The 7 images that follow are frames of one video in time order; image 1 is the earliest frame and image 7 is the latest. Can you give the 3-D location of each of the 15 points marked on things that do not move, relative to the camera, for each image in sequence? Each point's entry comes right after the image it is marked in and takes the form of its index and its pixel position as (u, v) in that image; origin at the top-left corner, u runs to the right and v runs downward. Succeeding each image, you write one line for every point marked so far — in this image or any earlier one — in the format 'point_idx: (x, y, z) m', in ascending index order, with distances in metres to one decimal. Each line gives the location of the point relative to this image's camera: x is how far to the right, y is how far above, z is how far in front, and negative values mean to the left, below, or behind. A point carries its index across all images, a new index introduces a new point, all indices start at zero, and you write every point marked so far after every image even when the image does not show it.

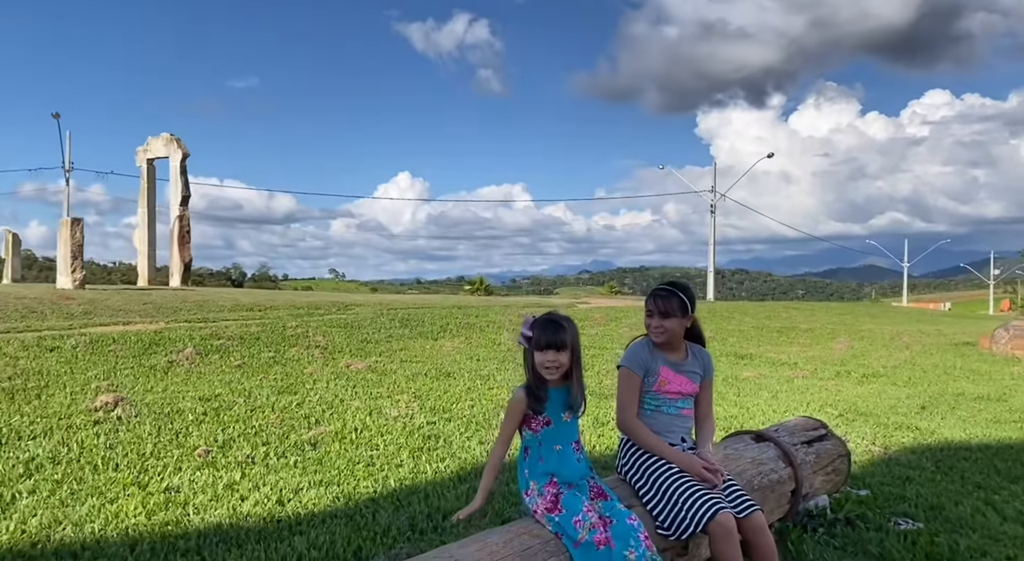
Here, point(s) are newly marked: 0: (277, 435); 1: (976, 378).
0: (-2.1, -1.4, +6.4) m
1: (+7.4, -1.5, +11.3) m
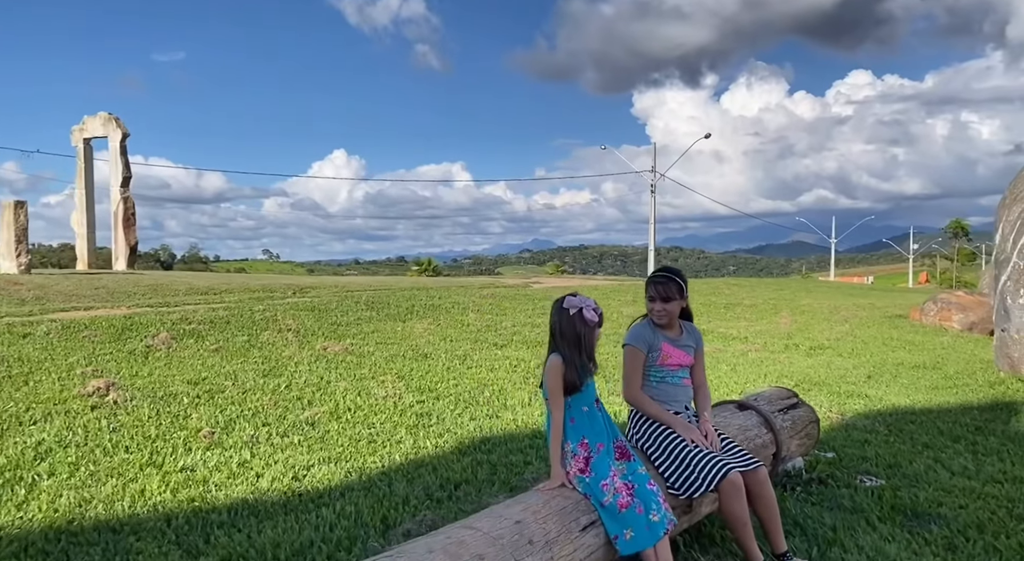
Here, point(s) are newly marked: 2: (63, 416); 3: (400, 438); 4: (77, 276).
0: (-2.2, -1.3, +6.6) m
1: (+6.9, -1.2, +12.2) m
2: (-3.8, -1.1, +6.0) m
3: (-1.0, -1.4, +6.3) m
4: (-10.4, +0.1, +16.9) m
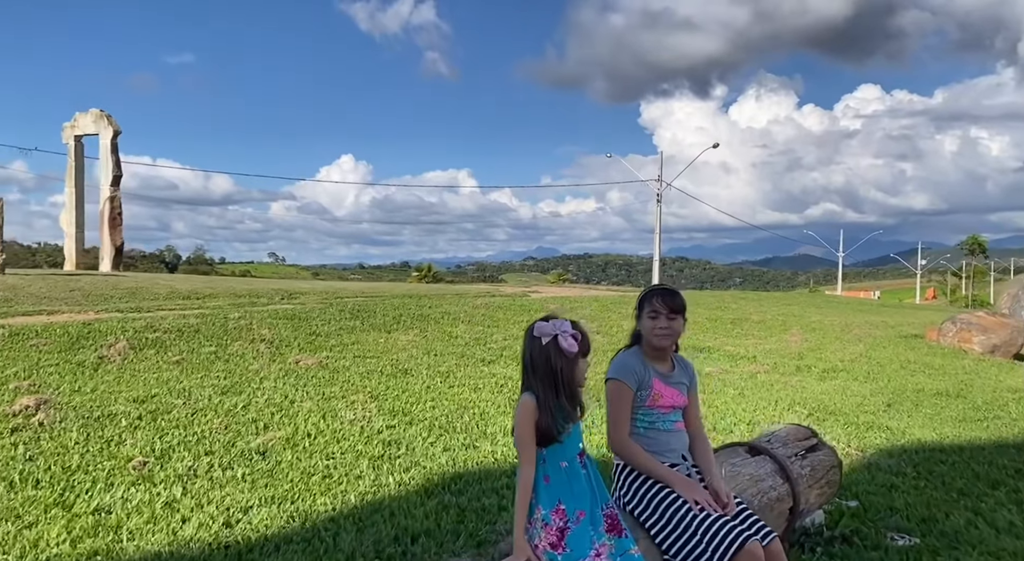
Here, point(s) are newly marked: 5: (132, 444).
0: (-2.4, -1.3, +5.8) m
1: (+6.7, -1.5, +11.4) m
2: (-4.0, -1.2, +5.2) m
3: (-1.2, -1.5, +5.5) m
4: (-10.5, +0.1, +16.2) m
5: (-3.0, -1.3, +5.6) m
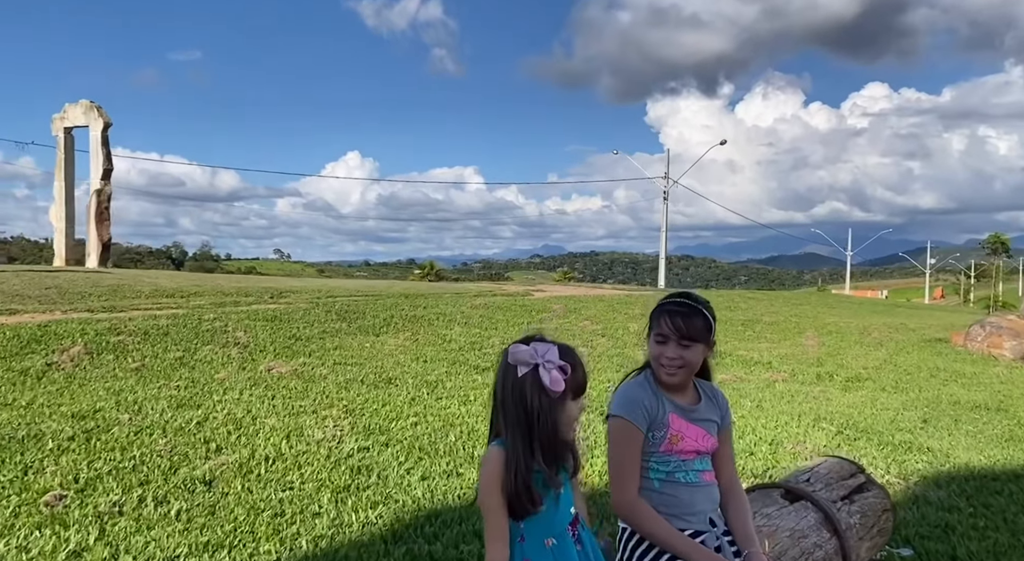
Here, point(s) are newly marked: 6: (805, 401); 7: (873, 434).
0: (-2.5, -1.3, +5.0) m
1: (+6.7, -1.5, +10.5) m
2: (-4.1, -1.2, +4.4) m
3: (-1.3, -1.5, +4.7) m
4: (-10.5, +0.2, +15.4) m
5: (-3.1, -1.3, +4.7) m
6: (+3.7, -1.5, +8.9) m
7: (+3.7, -1.6, +7.4) m
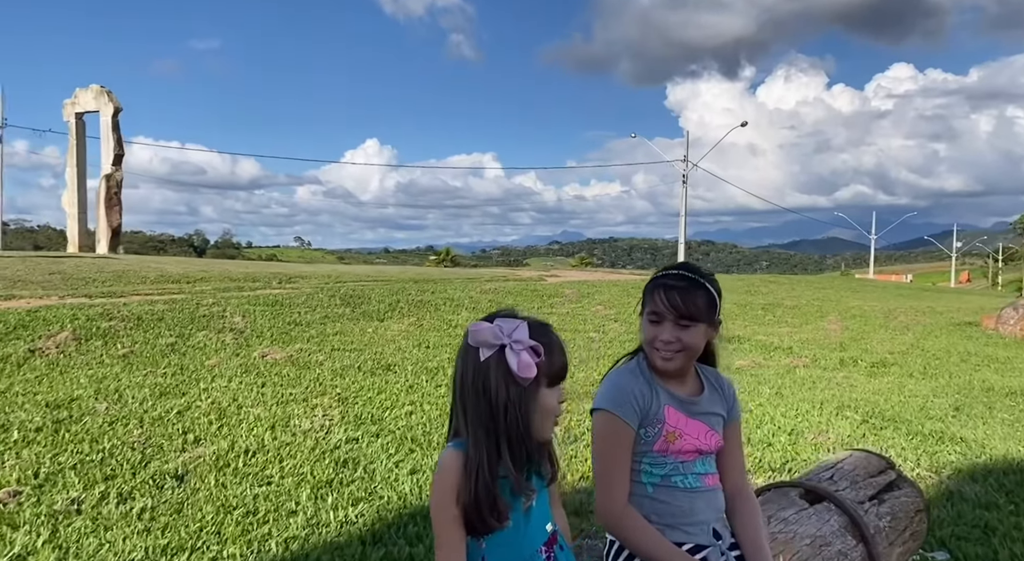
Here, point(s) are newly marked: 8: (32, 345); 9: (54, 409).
0: (-2.5, -1.2, +4.7) m
1: (+6.8, -1.2, +9.9) m
2: (-4.1, -1.1, +4.1) m
3: (-1.3, -1.4, +4.4) m
4: (-10.2, +0.4, +15.3) m
5: (-3.1, -1.2, +4.4) m
6: (+3.7, -1.3, +8.4) m
7: (+3.8, -1.4, +6.9) m
8: (-4.8, -0.7, +7.2) m
9: (-3.6, -1.0, +5.5) m
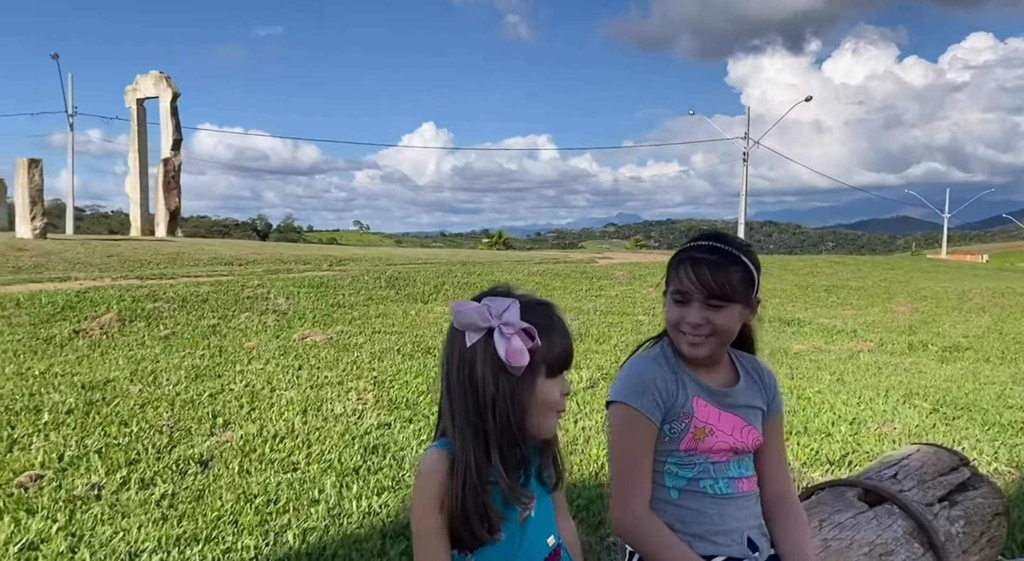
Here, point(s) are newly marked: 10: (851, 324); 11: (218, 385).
0: (-2.3, -1.1, +4.6) m
1: (+7.4, -0.9, +9.1) m
2: (-3.9, -1.0, +4.2) m
3: (-1.1, -1.3, +4.2) m
4: (-9.2, +0.8, +15.7) m
5: (-2.9, -1.0, +4.4) m
6: (+4.2, -1.0, +7.8) m
7: (+4.1, -1.2, +6.3) m
8: (-4.4, -0.5, +7.3) m
9: (-3.3, -0.9, +5.5) m
10: (+5.4, -0.7, +11.3) m
11: (-2.5, -0.9, +6.0) m
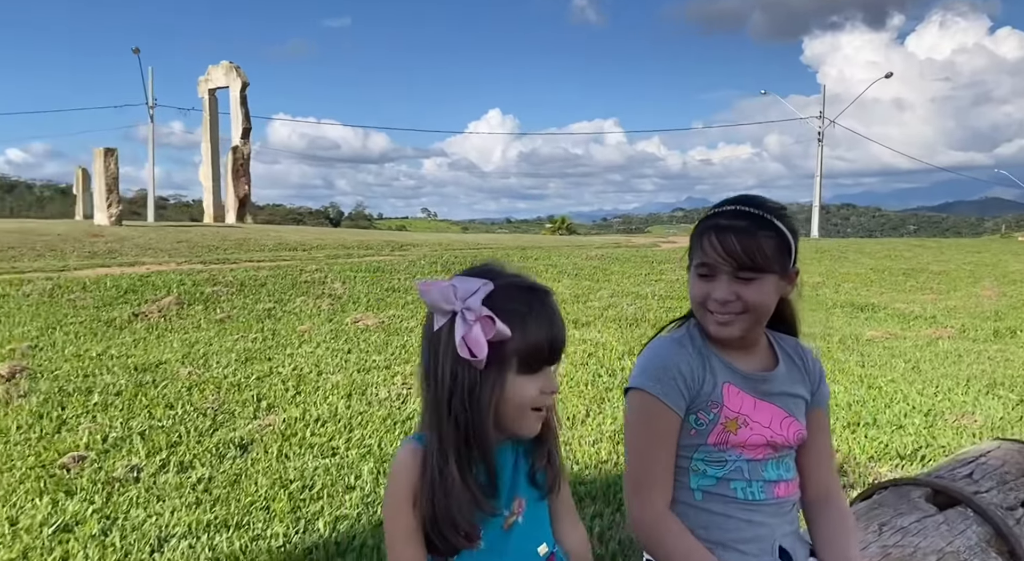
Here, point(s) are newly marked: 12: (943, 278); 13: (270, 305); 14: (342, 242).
0: (-2.0, -1.0, +4.6) m
1: (+8.0, -0.7, +8.2) m
2: (-3.7, -0.9, +4.4) m
3: (-0.9, -1.1, +4.1) m
4: (-7.9, +1.1, +16.3) m
5: (-2.7, -0.9, +4.5) m
6: (+4.8, -0.8, +7.3) m
7: (+4.5, -1.0, +5.7) m
8: (-3.9, -0.3, +7.5) m
9: (-2.9, -0.7, +5.6) m
10: (+6.2, -0.4, +10.6) m
11: (-2.1, -0.7, +6.1) m
12: (+8.8, +0.1, +14.6) m
13: (-2.8, -0.3, +8.3) m
14: (-4.1, +0.9, +17.0) m
